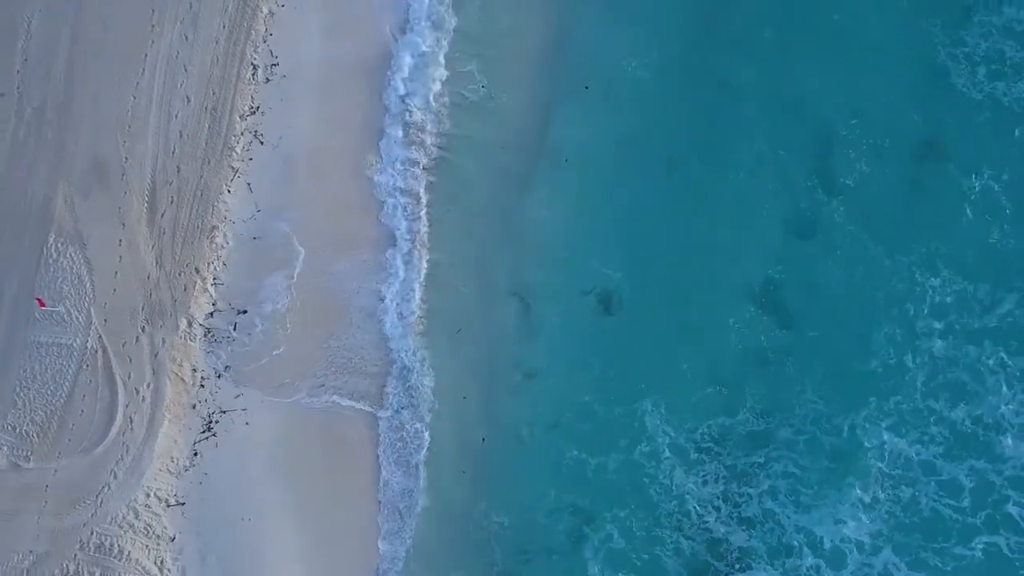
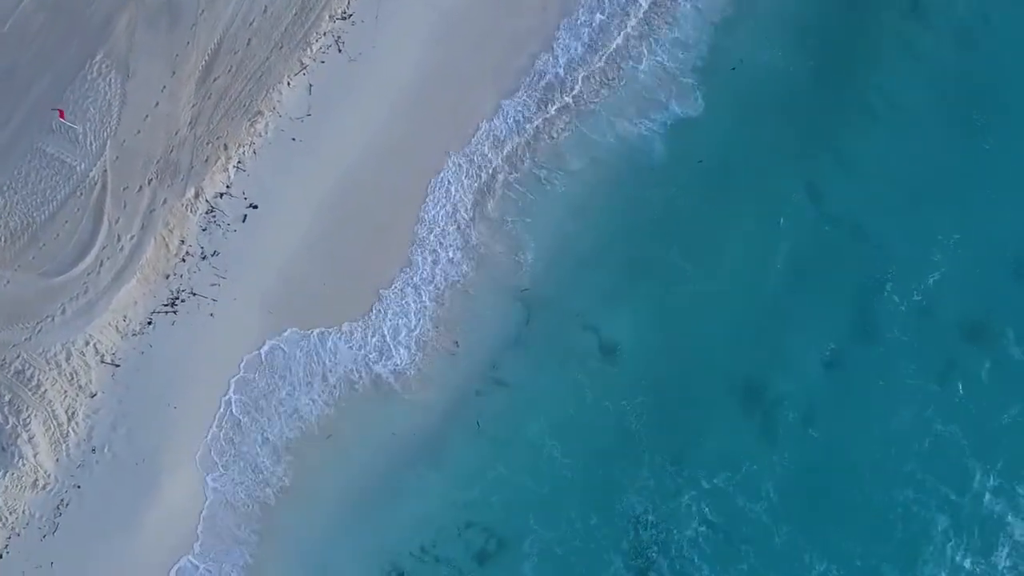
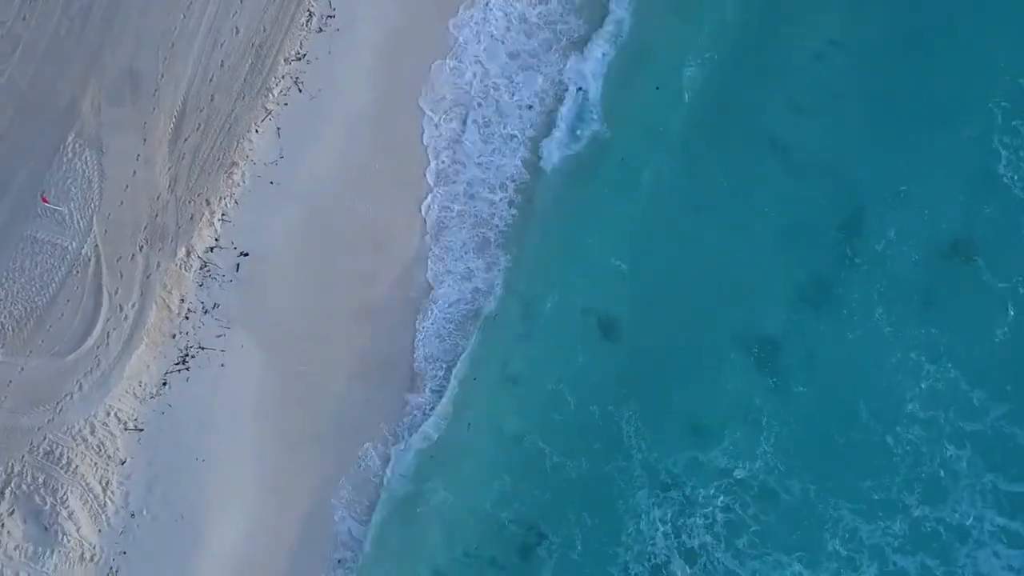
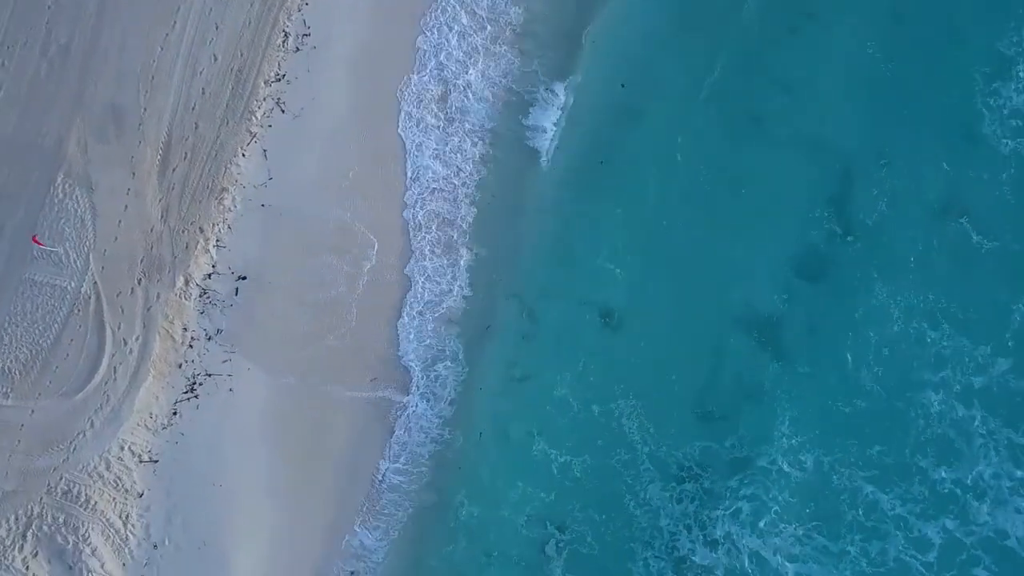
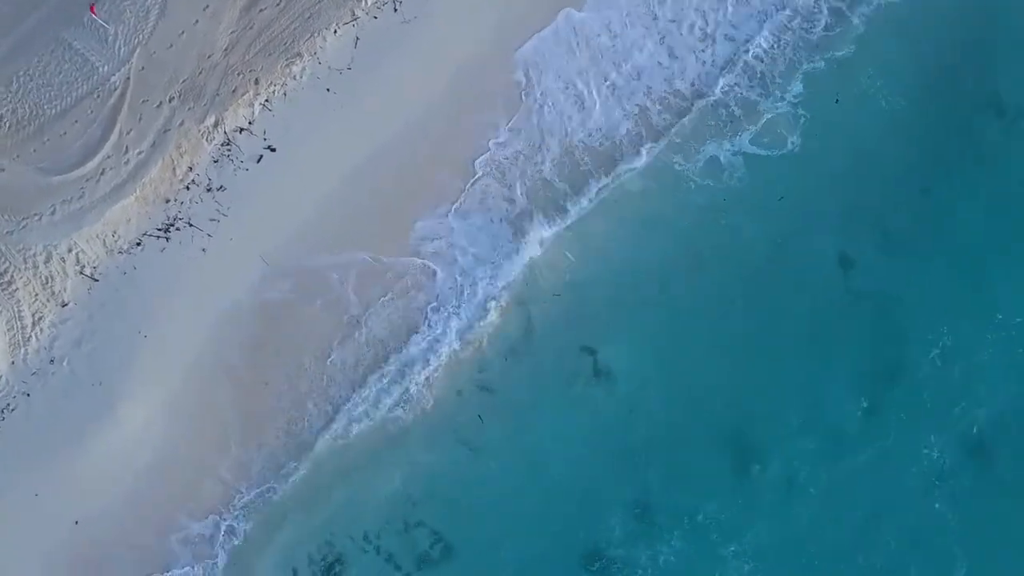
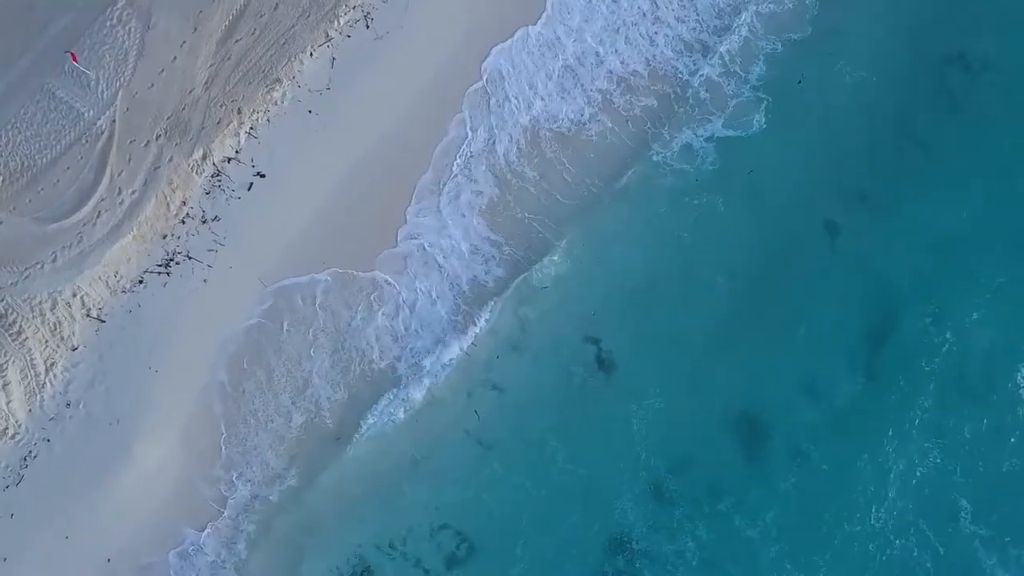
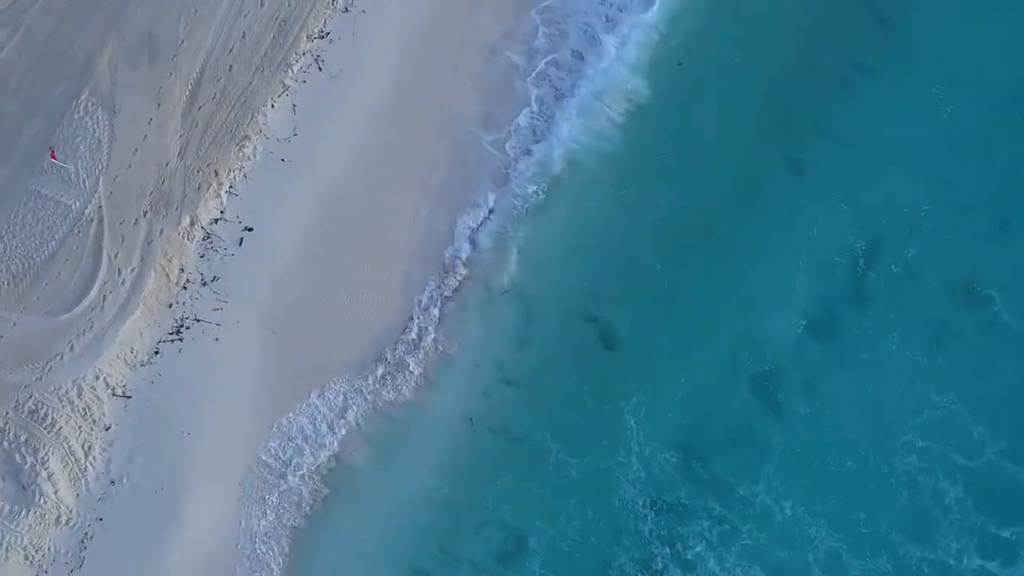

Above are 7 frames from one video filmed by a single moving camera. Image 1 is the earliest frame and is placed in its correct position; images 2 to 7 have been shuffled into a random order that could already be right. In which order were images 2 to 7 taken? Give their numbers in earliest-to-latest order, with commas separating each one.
4, 3, 7, 2, 6, 5
